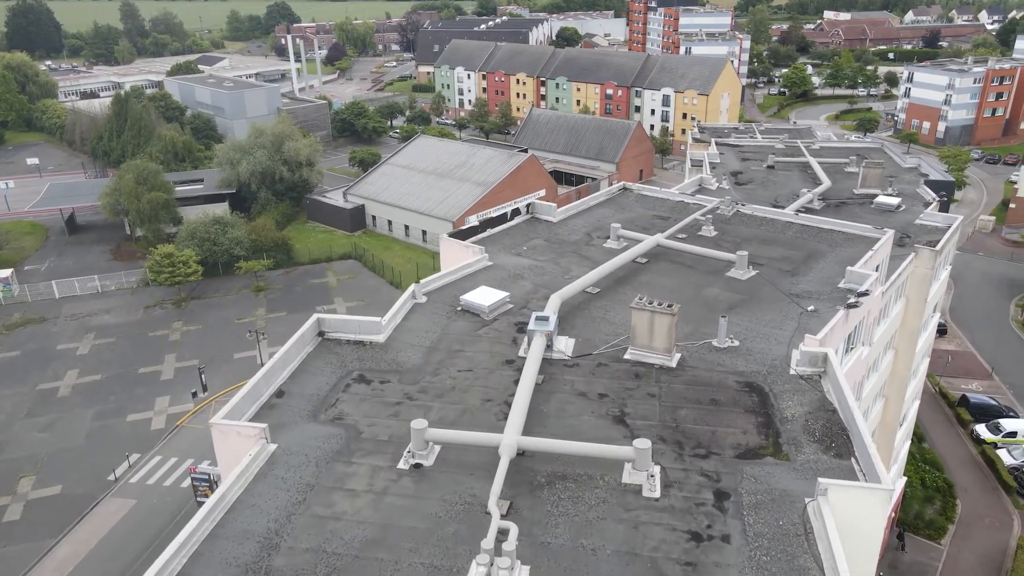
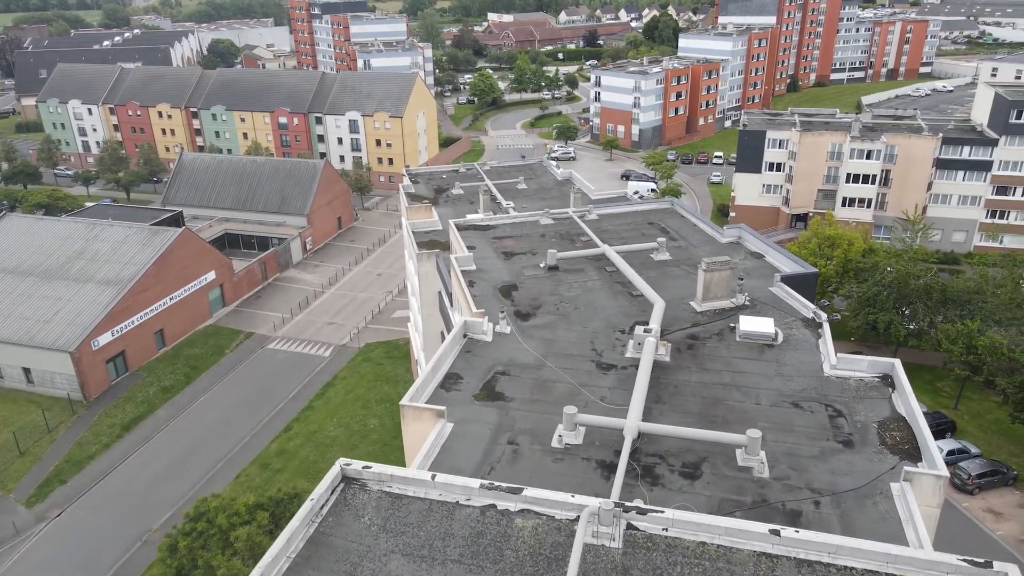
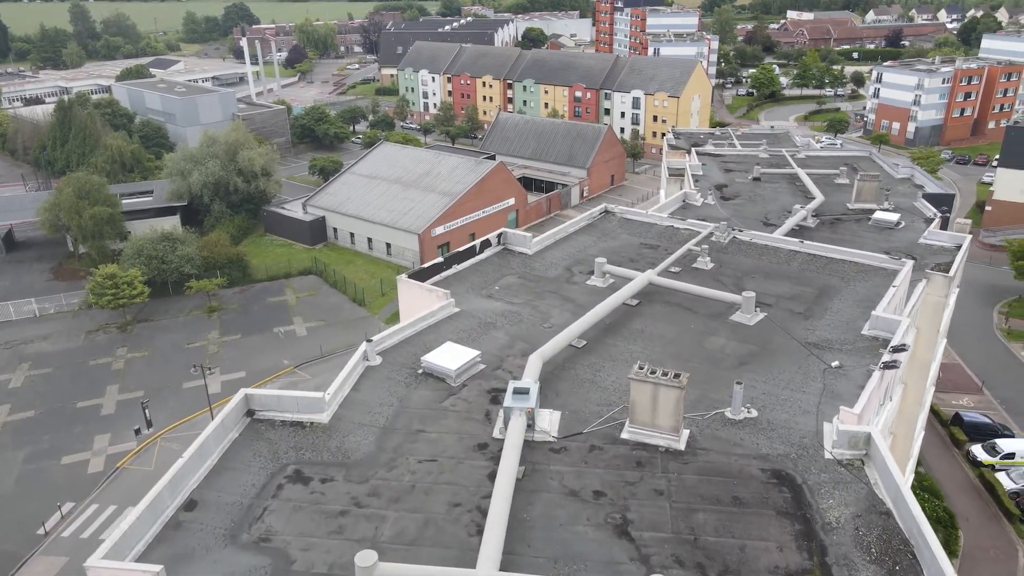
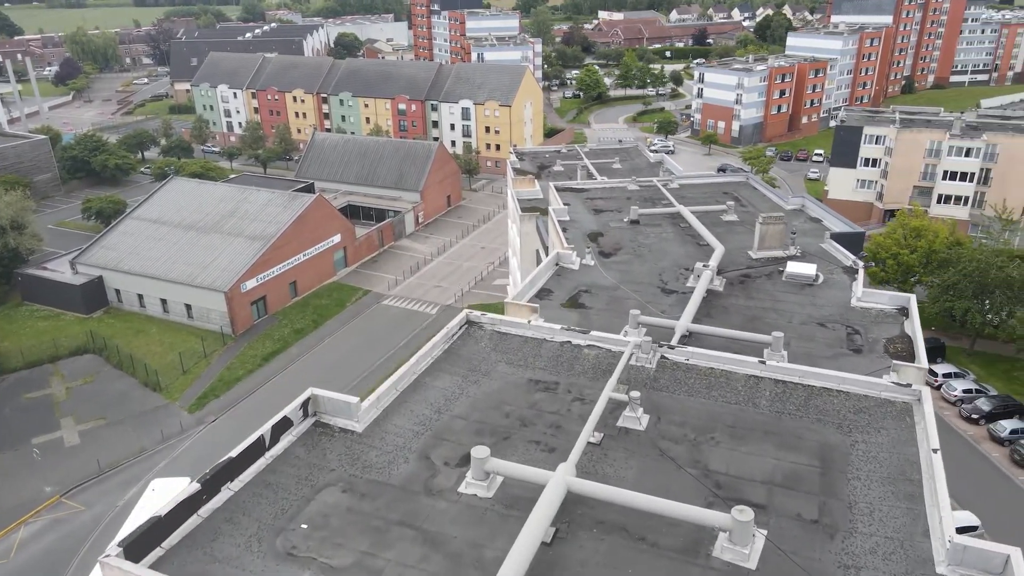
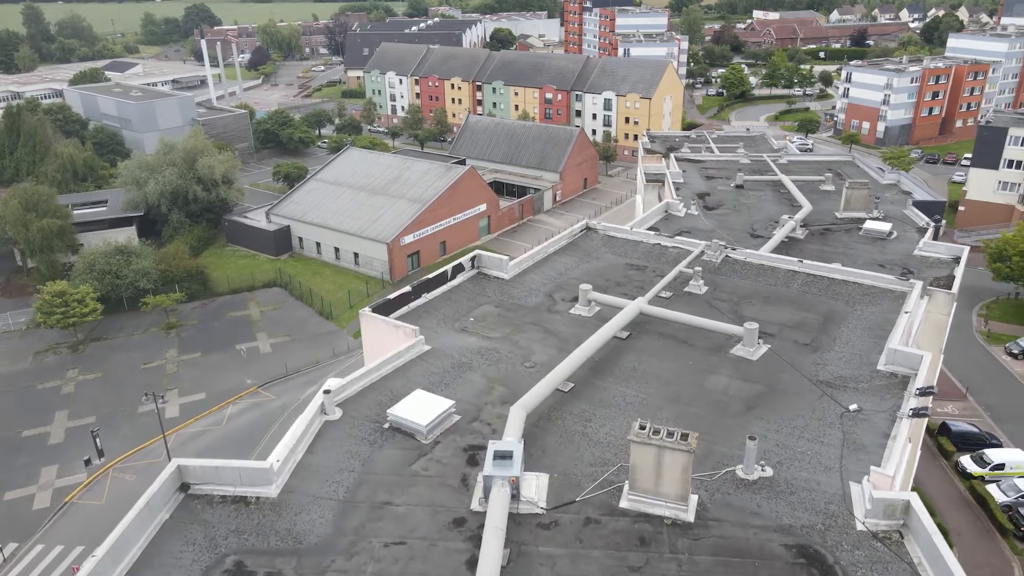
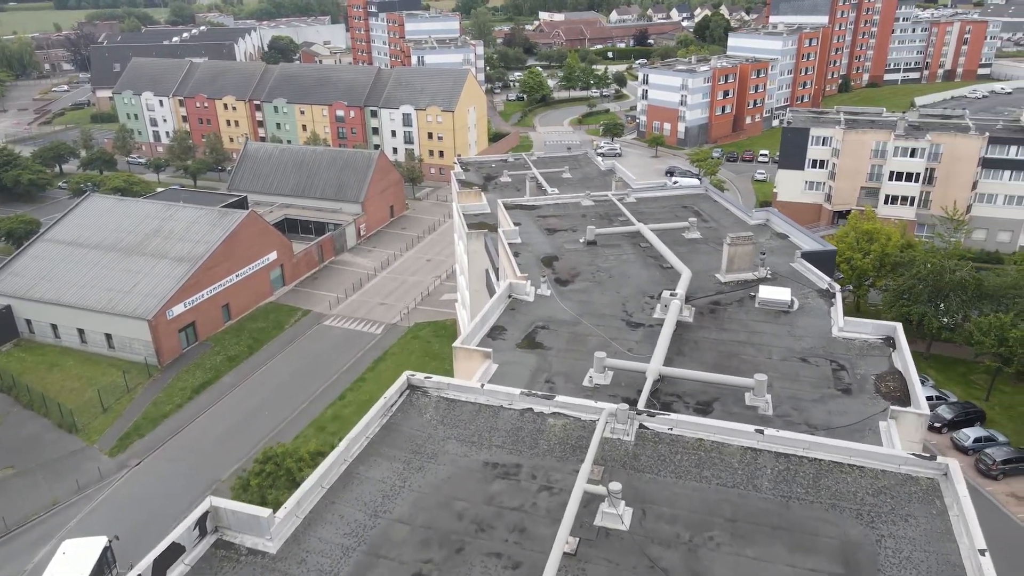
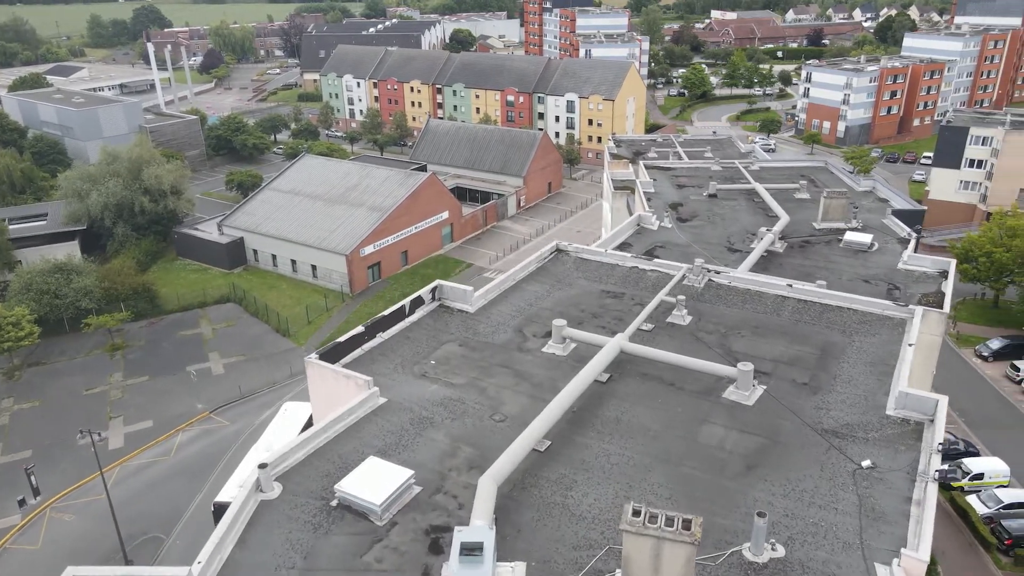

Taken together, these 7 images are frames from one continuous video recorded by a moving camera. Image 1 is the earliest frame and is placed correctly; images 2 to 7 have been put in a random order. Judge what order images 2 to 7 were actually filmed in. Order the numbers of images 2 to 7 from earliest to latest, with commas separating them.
3, 5, 7, 4, 6, 2
